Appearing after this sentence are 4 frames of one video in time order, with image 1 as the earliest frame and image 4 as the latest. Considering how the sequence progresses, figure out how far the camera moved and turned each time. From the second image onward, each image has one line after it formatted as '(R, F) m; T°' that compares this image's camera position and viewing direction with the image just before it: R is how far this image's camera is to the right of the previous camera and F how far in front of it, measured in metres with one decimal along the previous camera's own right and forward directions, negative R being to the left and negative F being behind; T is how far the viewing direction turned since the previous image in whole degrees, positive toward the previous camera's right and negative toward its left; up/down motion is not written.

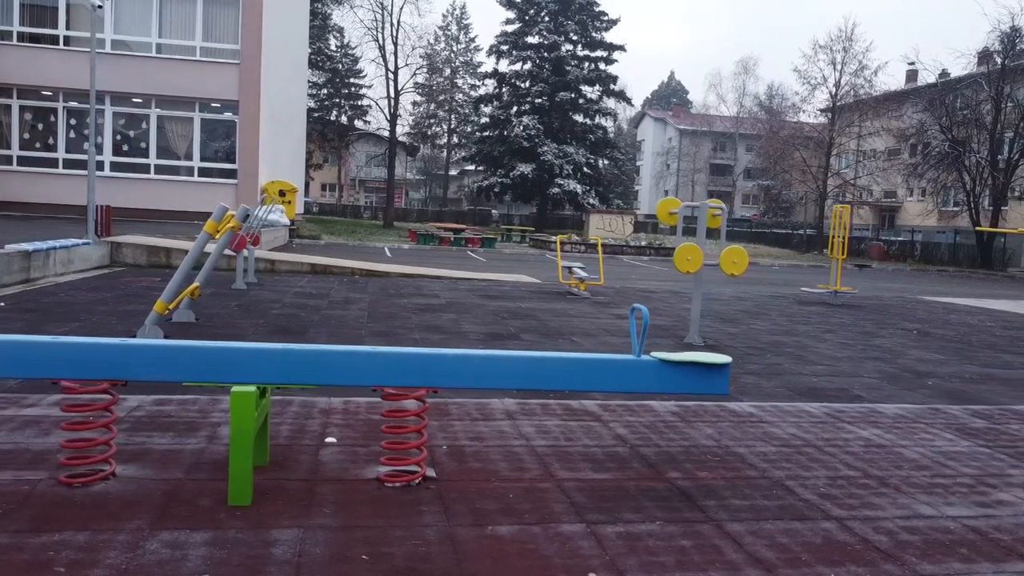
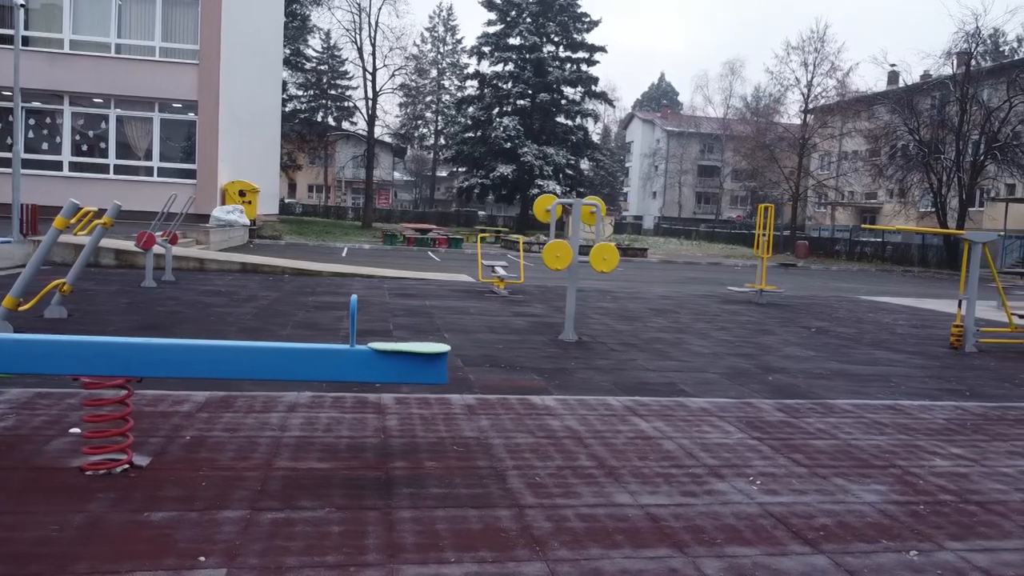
(+1.6, 0.0) m; 0°
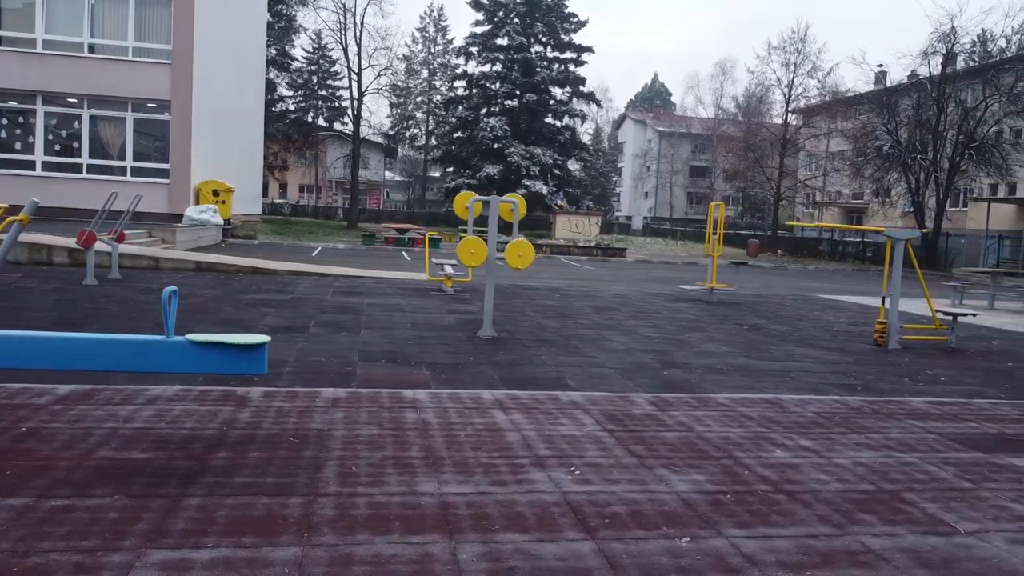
(+1.1, 0.0) m; 0°
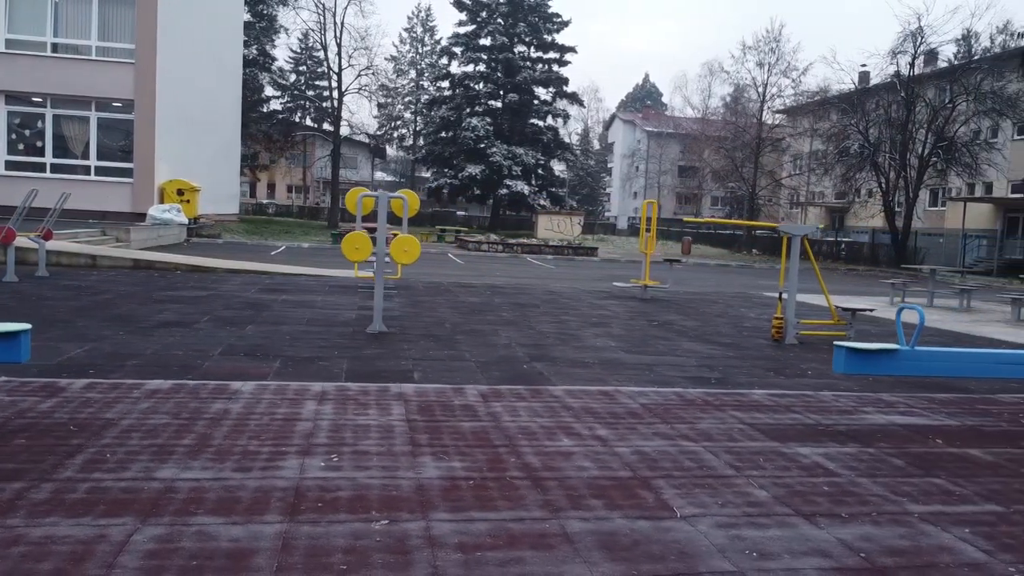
(+1.5, -0.1) m; 0°
